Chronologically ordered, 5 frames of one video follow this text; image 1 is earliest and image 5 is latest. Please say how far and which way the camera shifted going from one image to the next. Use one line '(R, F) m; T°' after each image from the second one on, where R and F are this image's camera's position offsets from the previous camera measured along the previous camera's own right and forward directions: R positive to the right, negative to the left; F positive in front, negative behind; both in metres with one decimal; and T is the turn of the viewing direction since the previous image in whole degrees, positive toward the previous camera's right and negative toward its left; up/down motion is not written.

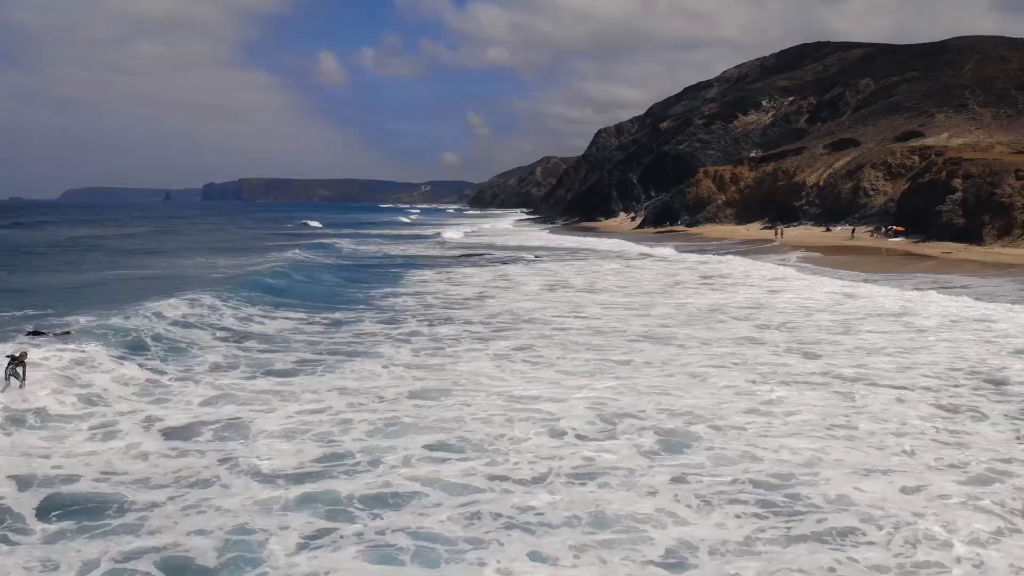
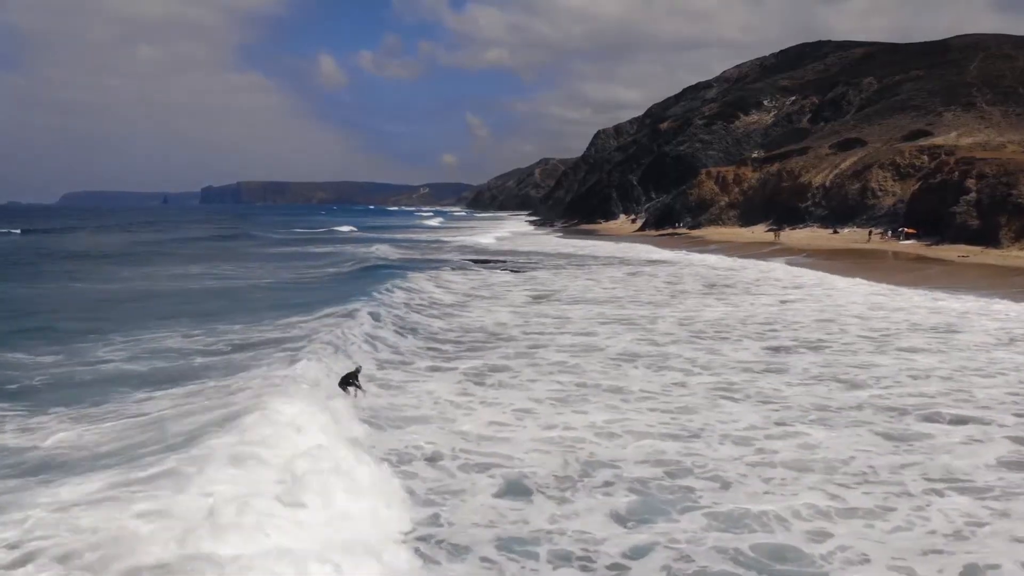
(+0.1, +1.1) m; 0°
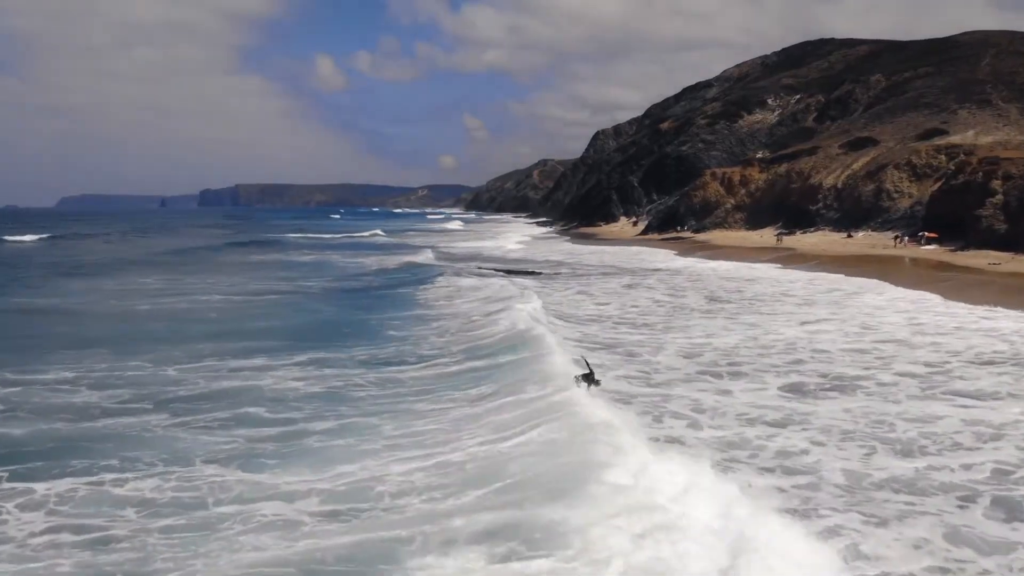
(+0.2, +1.9) m; 0°
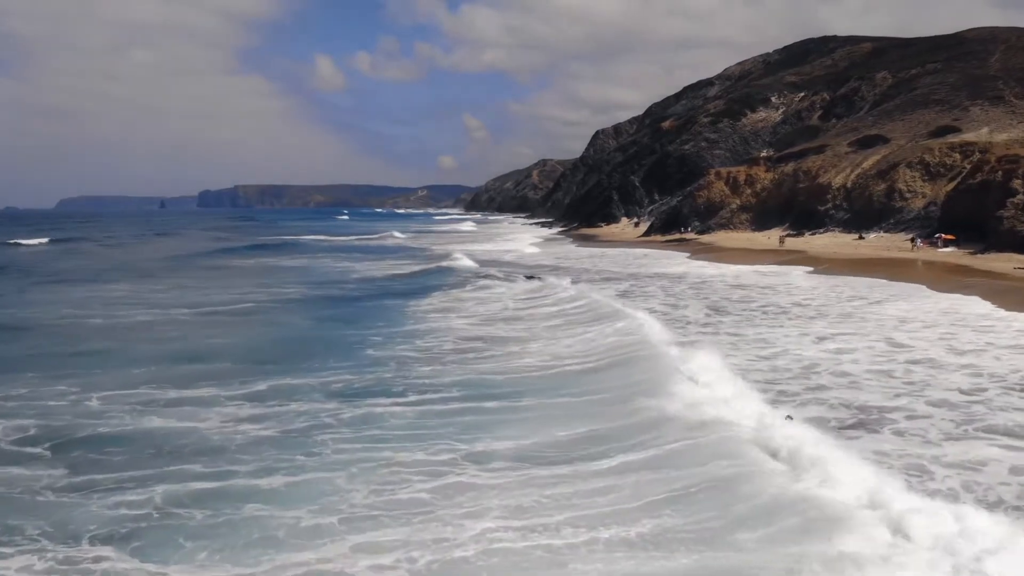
(+0.1, +1.3) m; 0°
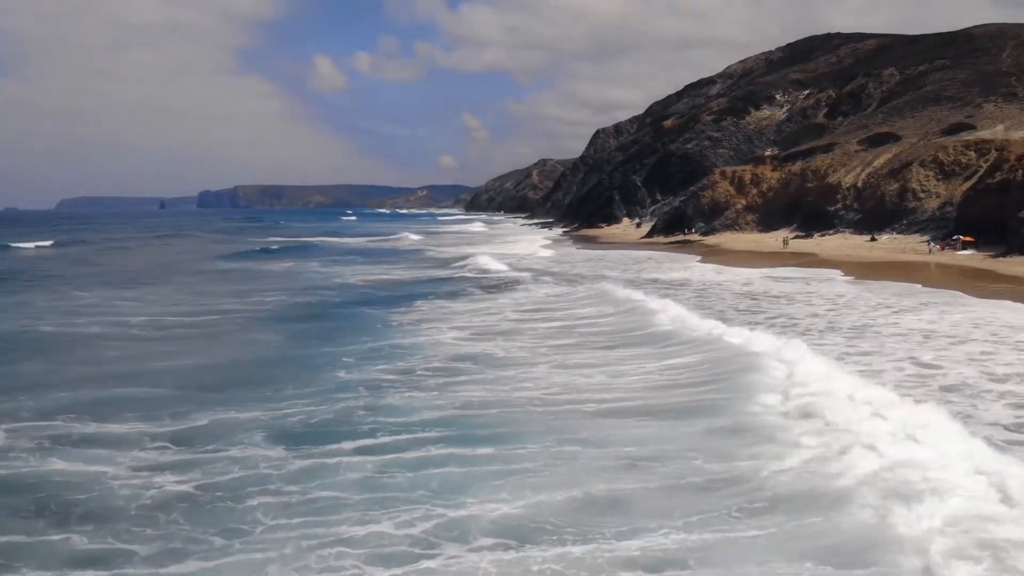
(+0.1, +1.3) m; 0°
